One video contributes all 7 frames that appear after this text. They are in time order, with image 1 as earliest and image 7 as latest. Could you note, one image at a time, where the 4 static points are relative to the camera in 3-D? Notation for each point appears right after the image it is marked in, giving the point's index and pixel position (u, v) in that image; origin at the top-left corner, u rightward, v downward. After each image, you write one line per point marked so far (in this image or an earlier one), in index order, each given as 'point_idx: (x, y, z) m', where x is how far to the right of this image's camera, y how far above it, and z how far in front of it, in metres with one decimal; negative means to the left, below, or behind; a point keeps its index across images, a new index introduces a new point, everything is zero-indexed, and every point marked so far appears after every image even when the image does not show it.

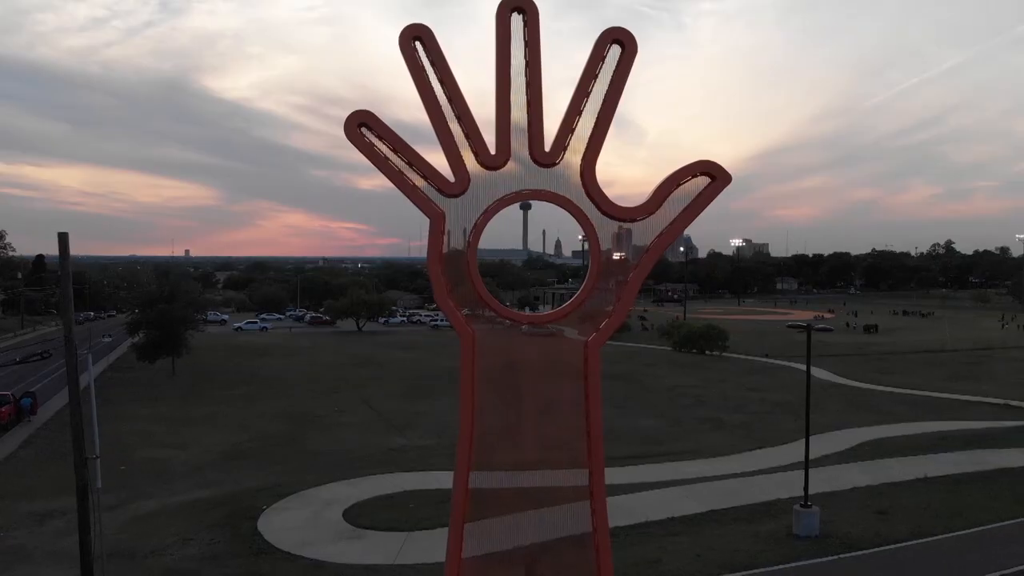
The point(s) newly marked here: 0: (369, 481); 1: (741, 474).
0: (-2.9, -4.0, +13.5) m
1: (+4.6, -3.7, +13.0) m
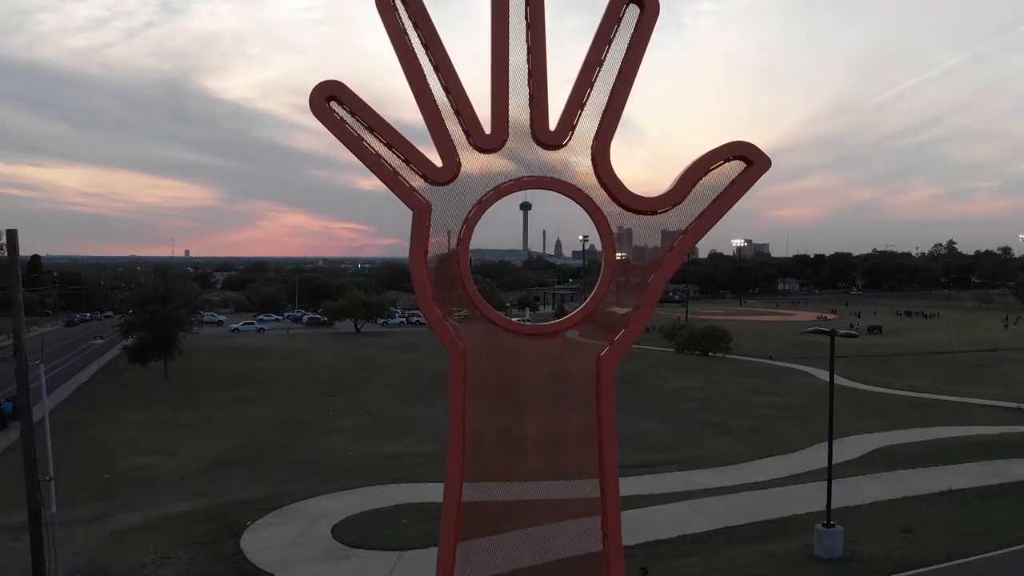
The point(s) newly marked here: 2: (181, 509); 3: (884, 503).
0: (-3.0, -4.0, +12.8) m
1: (+4.6, -3.7, +12.4) m
2: (-6.8, -4.5, +13.4) m
3: (+6.4, -3.7, +11.2) m
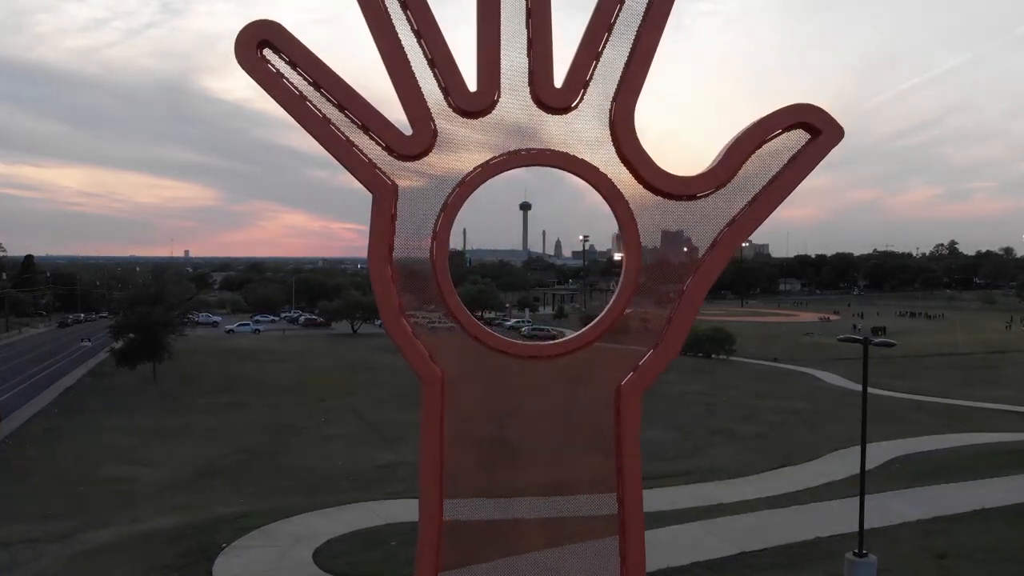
0: (-3.0, -4.1, +11.9) m
1: (+4.5, -3.8, +11.5) m
2: (-6.8, -4.6, +12.6) m
3: (+6.4, -3.7, +10.3) m
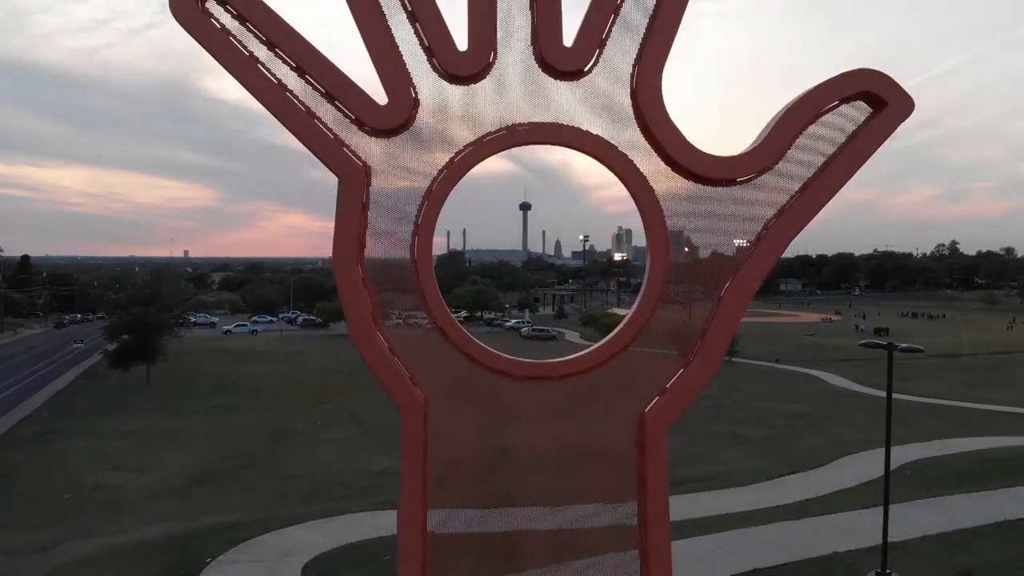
0: (-3.0, -4.1, +11.4) m
1: (+4.5, -3.8, +11.0) m
2: (-6.8, -4.6, +12.1) m
3: (+6.4, -3.8, +9.8) m
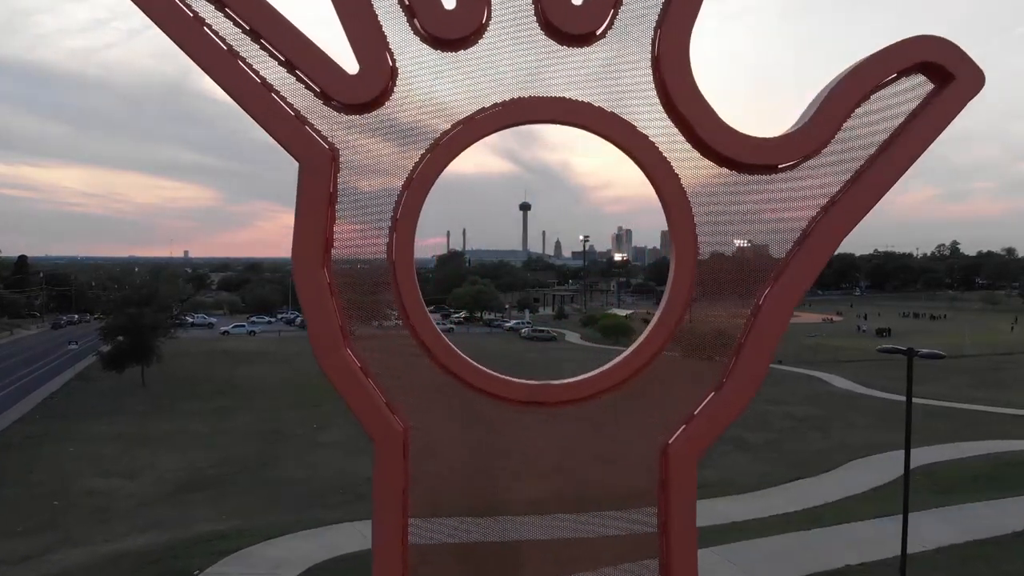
0: (-3.0, -4.1, +11.1) m
1: (+4.5, -3.8, +10.6) m
2: (-6.8, -4.6, +11.7) m
3: (+6.3, -3.8, +9.5) m
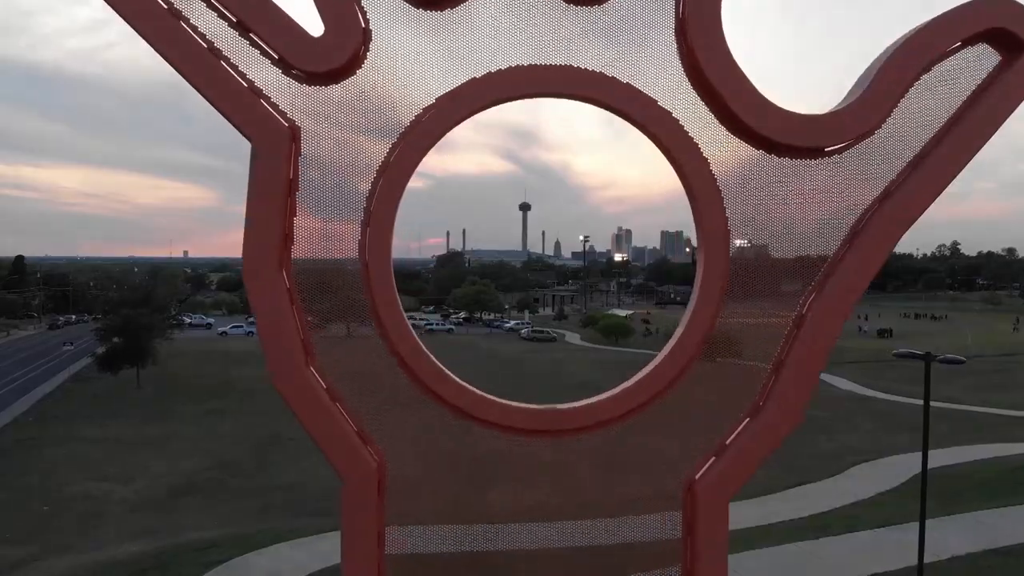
0: (-3.0, -4.1, +10.8) m
1: (+4.5, -3.8, +10.3) m
2: (-6.8, -4.6, +11.4) m
3: (+6.3, -3.8, +9.2) m
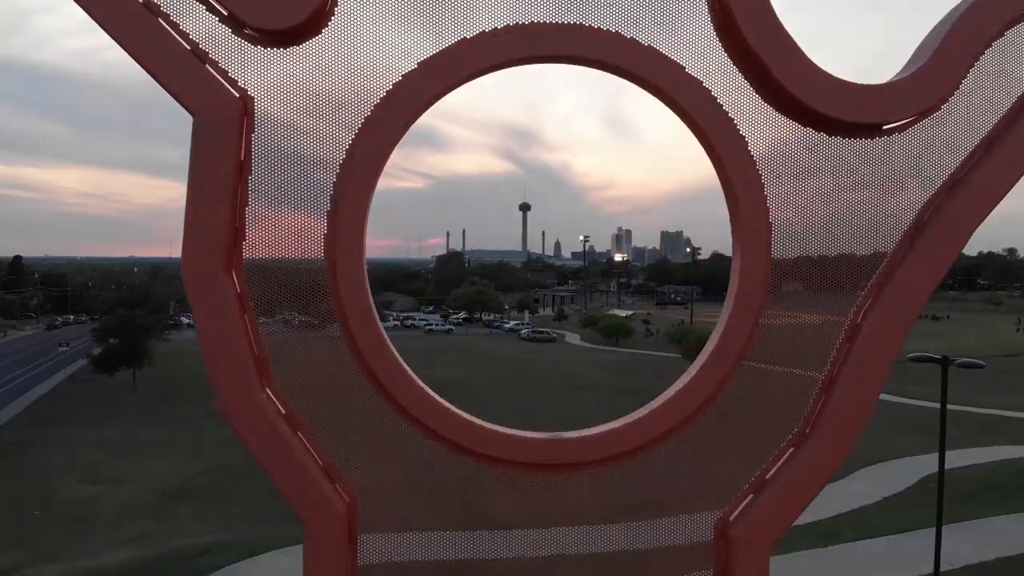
0: (-3.0, -4.2, +10.5) m
1: (+4.5, -3.8, +10.1) m
2: (-6.8, -4.6, +11.1) m
3: (+6.3, -3.8, +8.9) m
